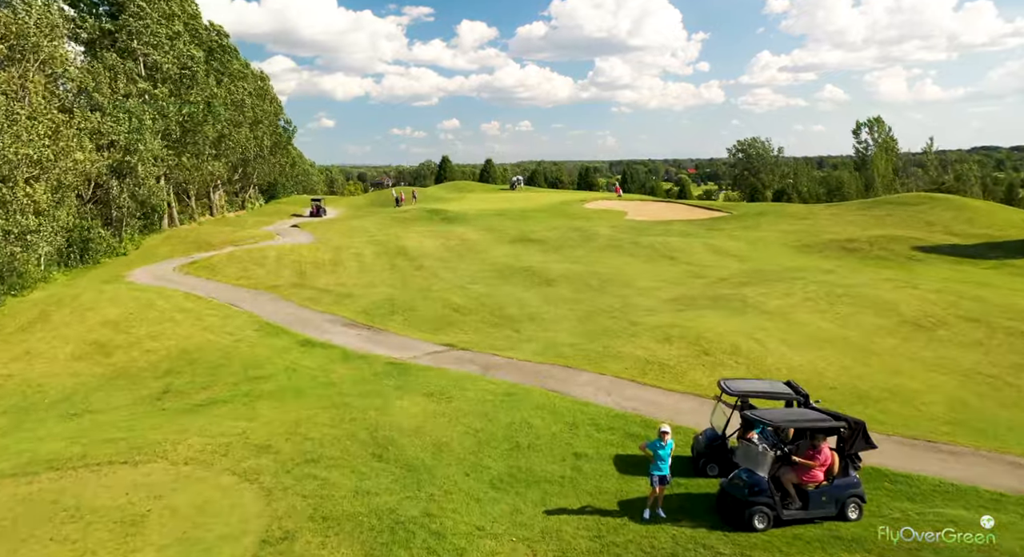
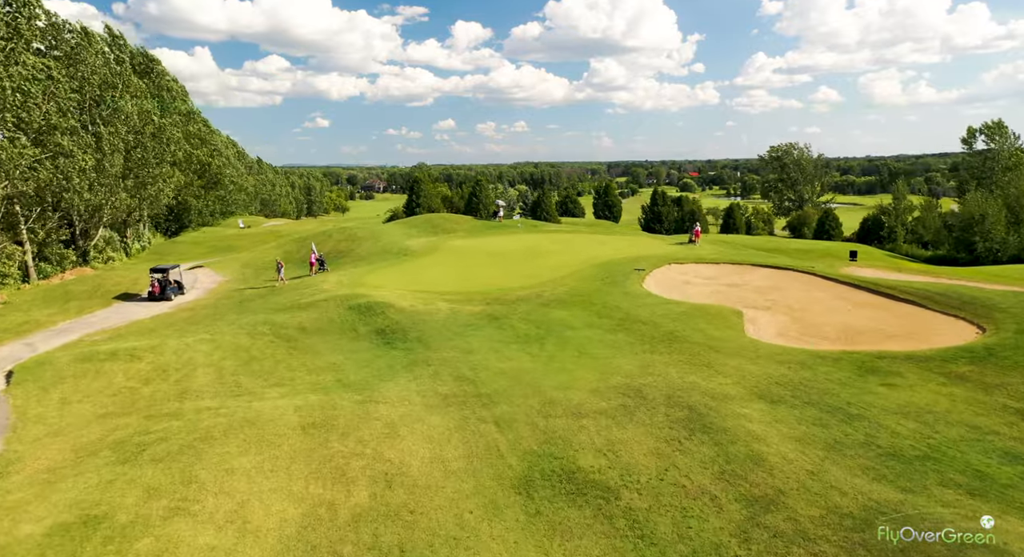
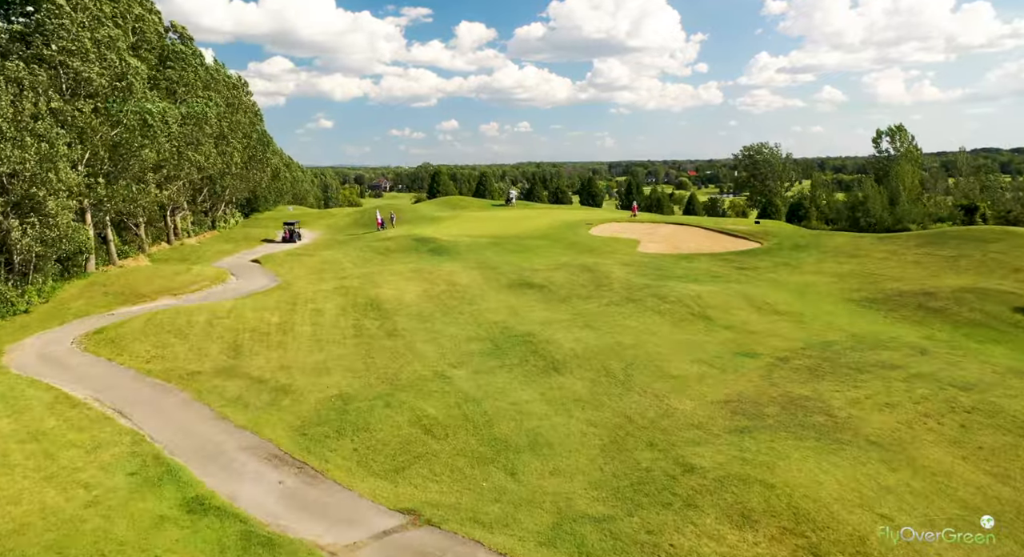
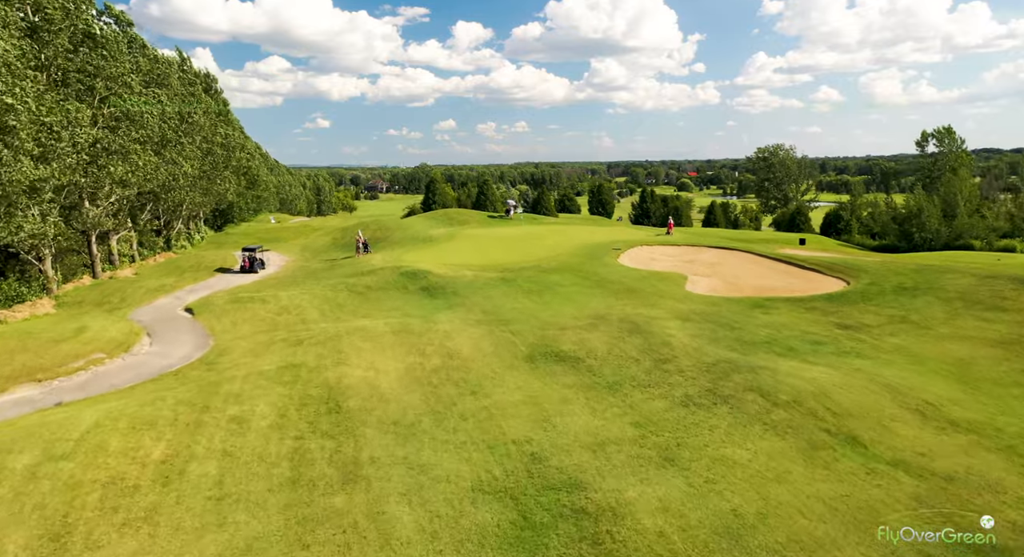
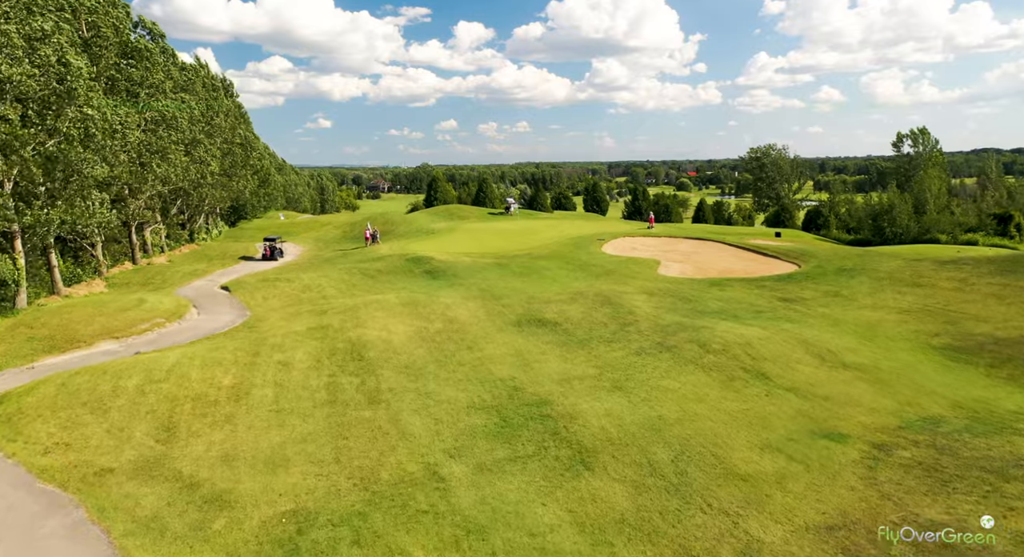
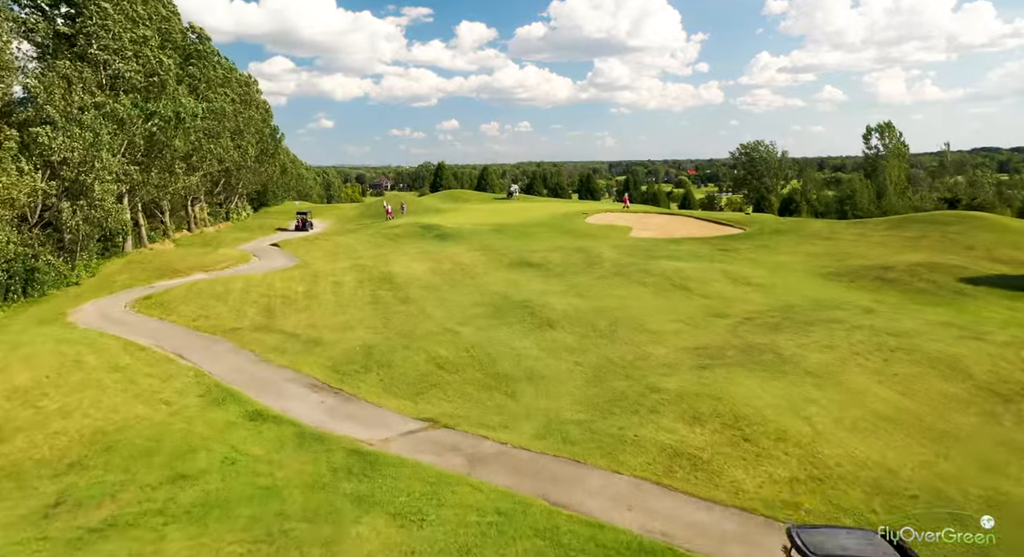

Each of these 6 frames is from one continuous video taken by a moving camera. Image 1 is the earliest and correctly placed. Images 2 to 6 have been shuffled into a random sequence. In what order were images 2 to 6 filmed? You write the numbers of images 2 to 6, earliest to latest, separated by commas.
6, 3, 5, 4, 2
